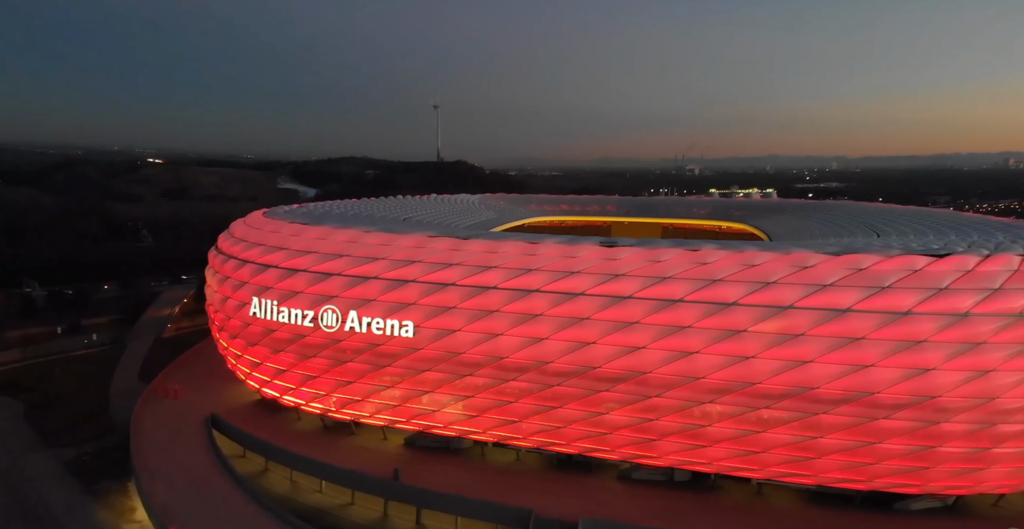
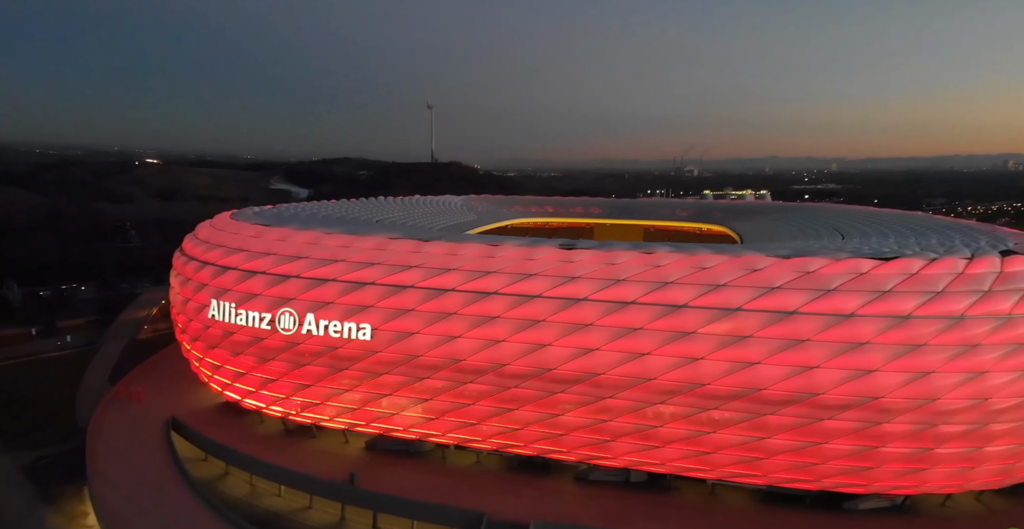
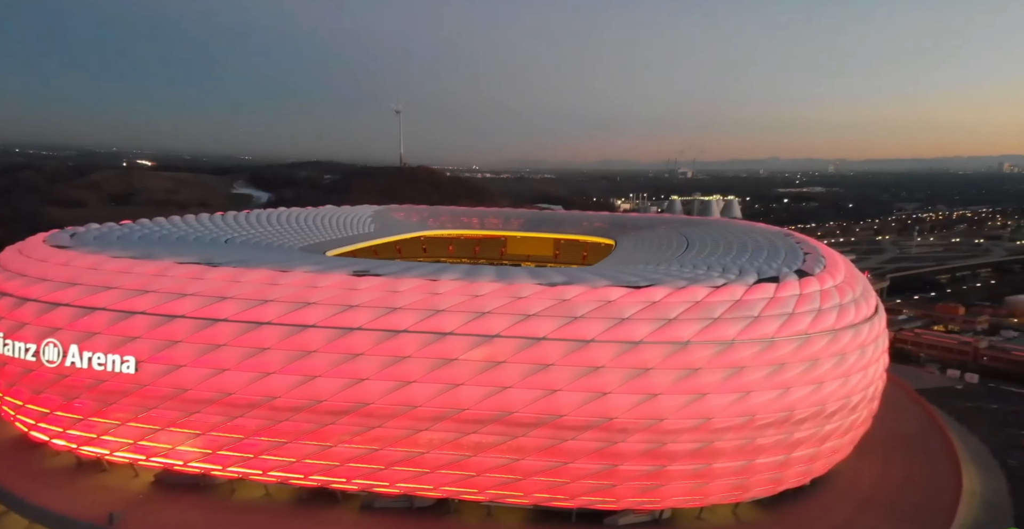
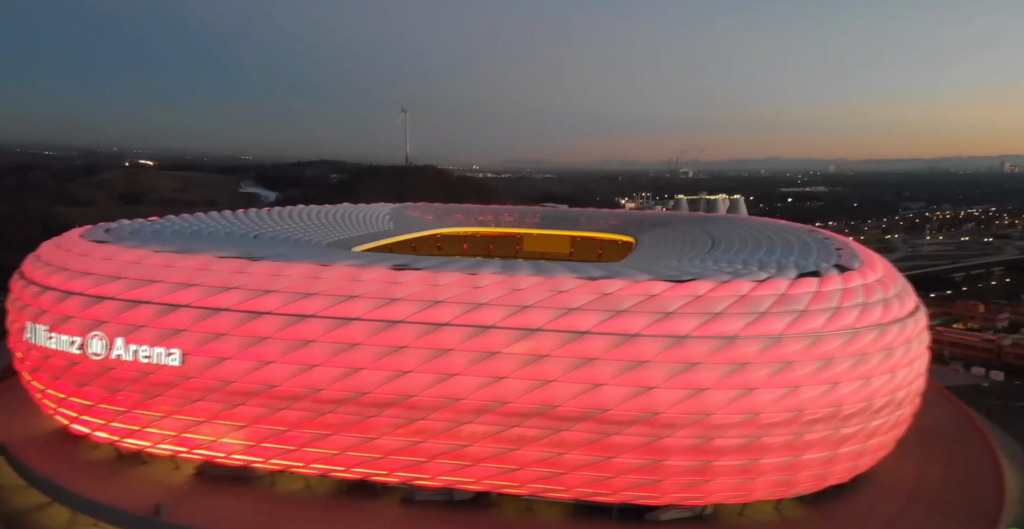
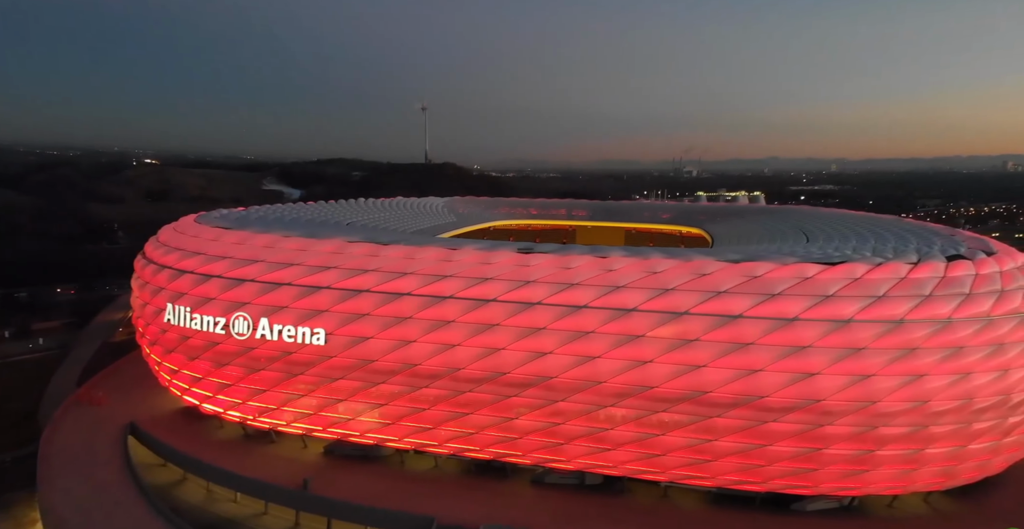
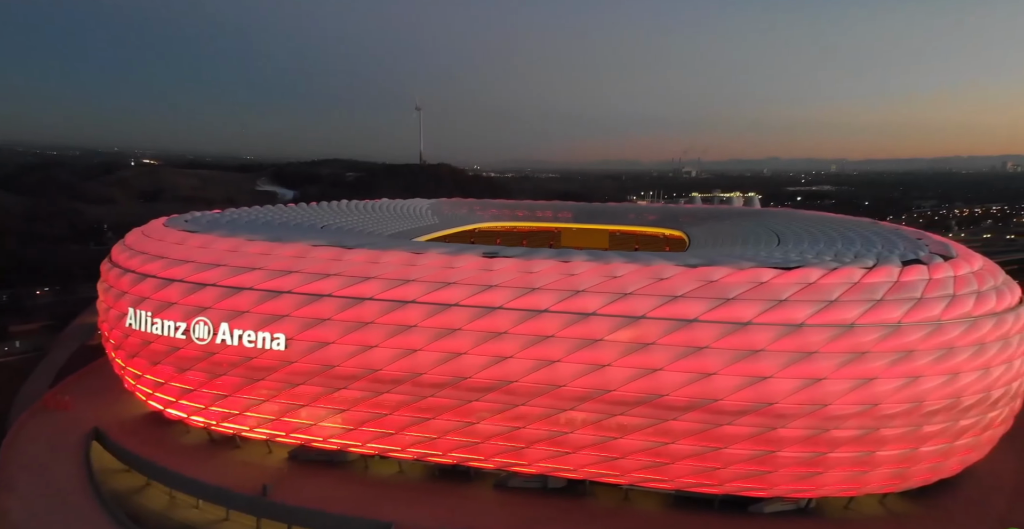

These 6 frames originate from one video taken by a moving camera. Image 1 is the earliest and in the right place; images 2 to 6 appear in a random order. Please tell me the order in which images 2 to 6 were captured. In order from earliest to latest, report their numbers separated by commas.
2, 5, 6, 4, 3
